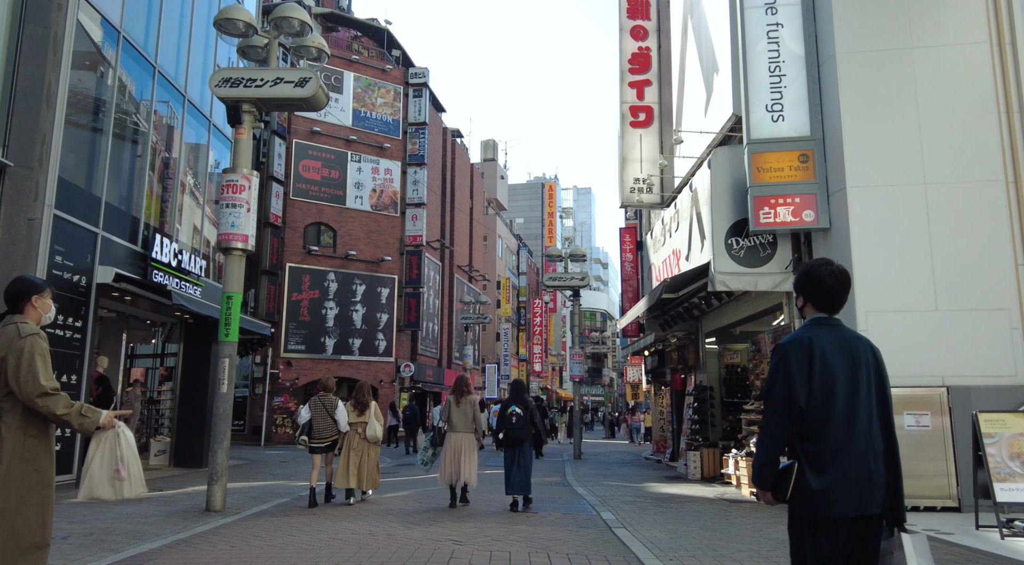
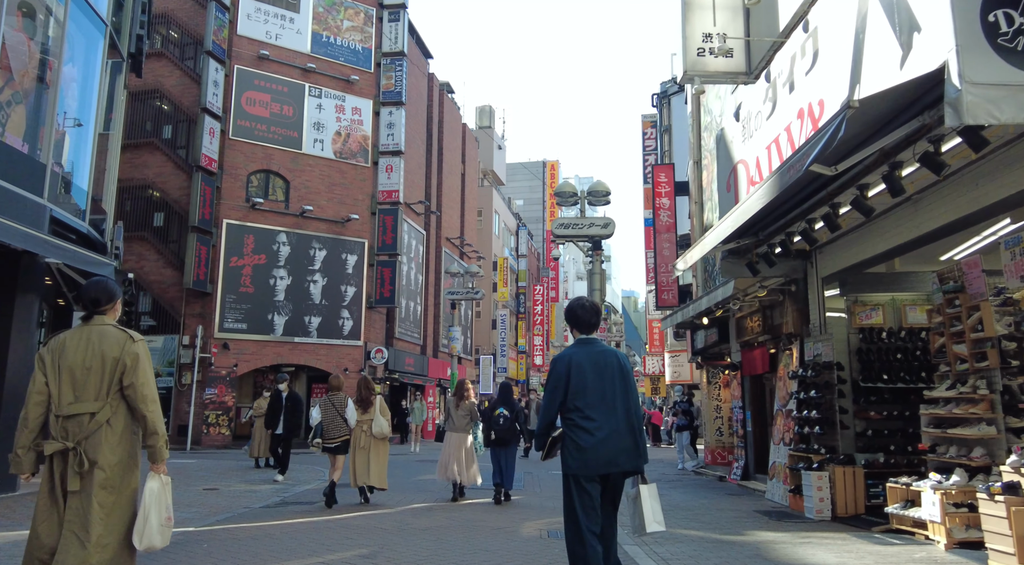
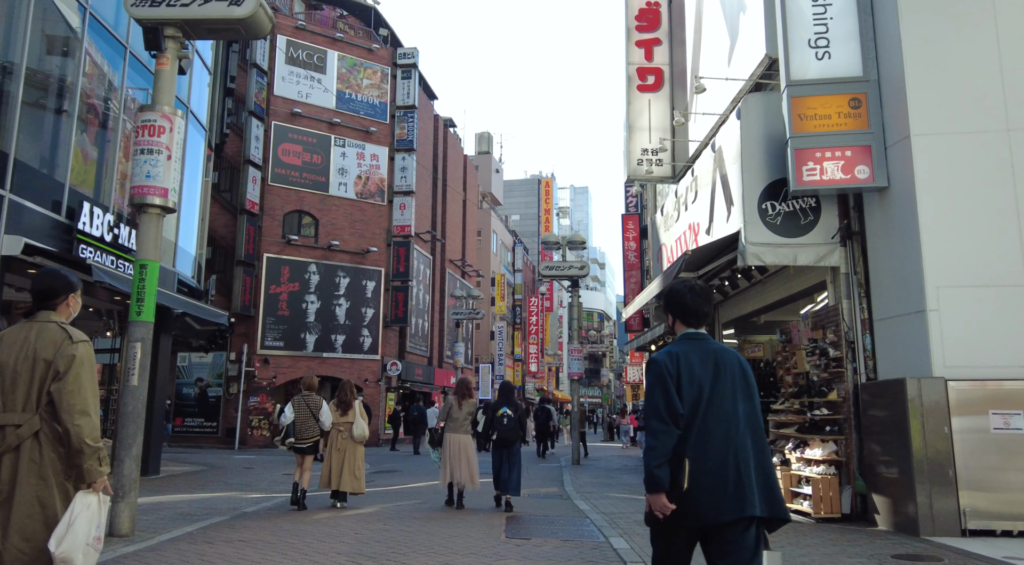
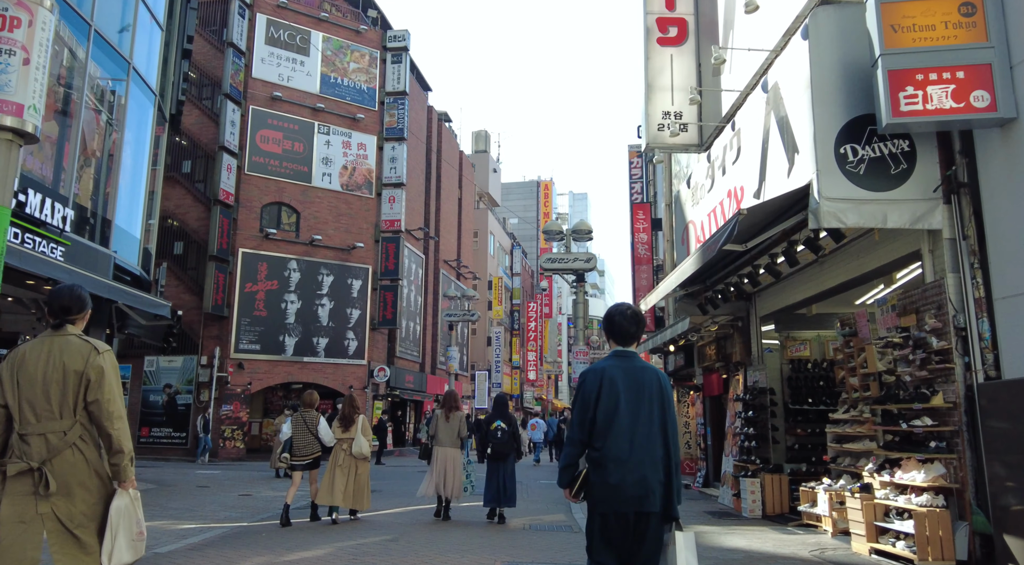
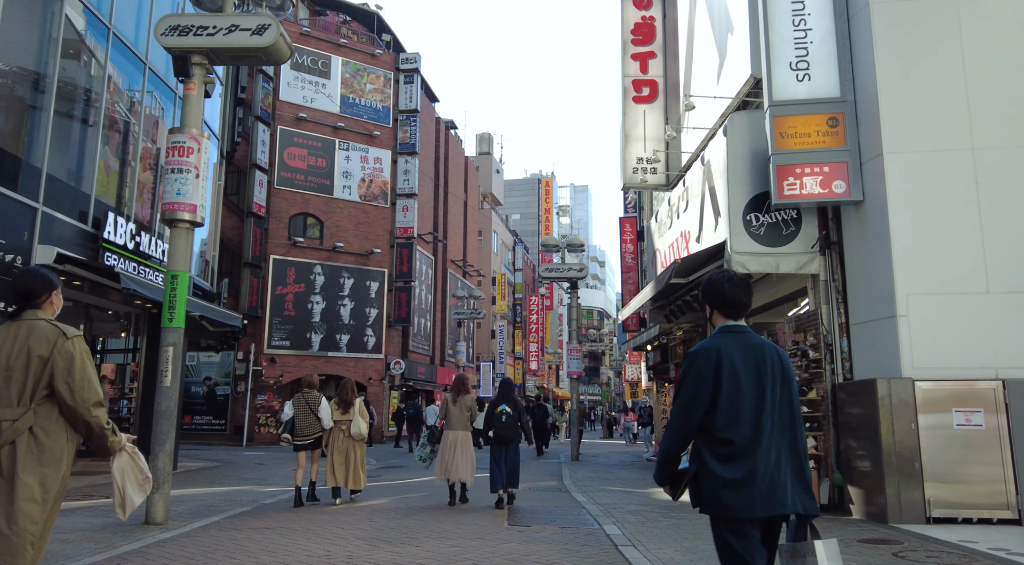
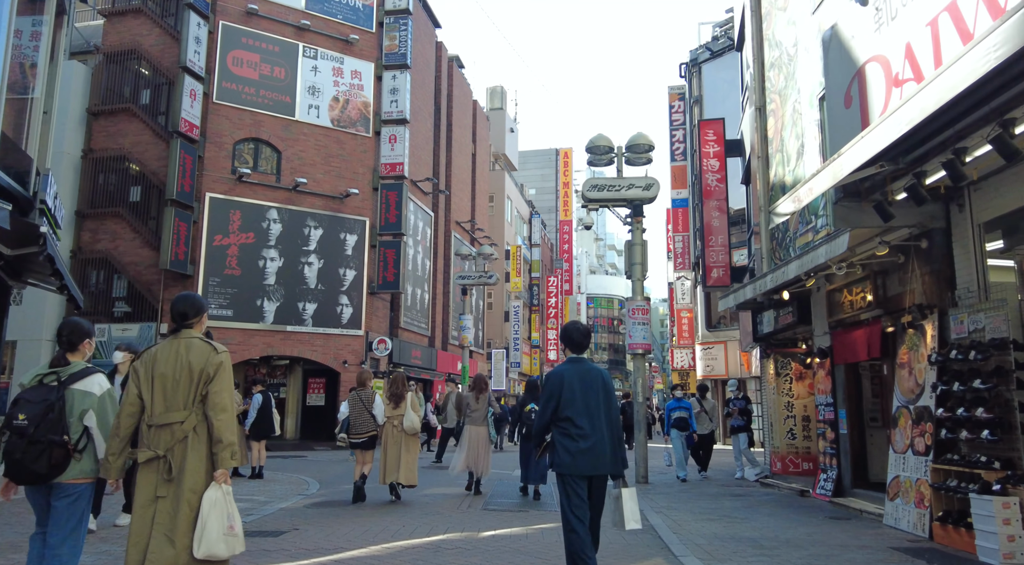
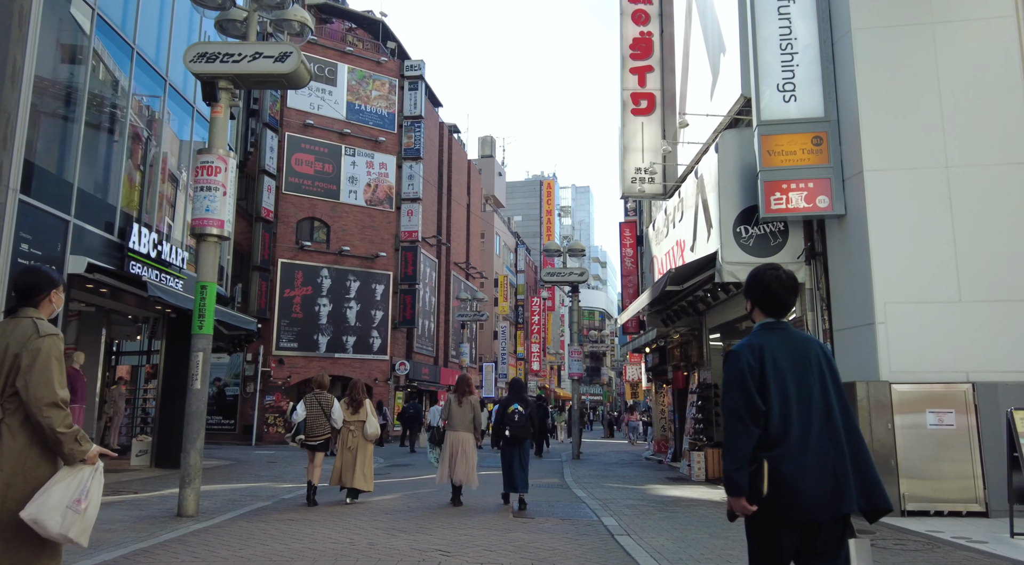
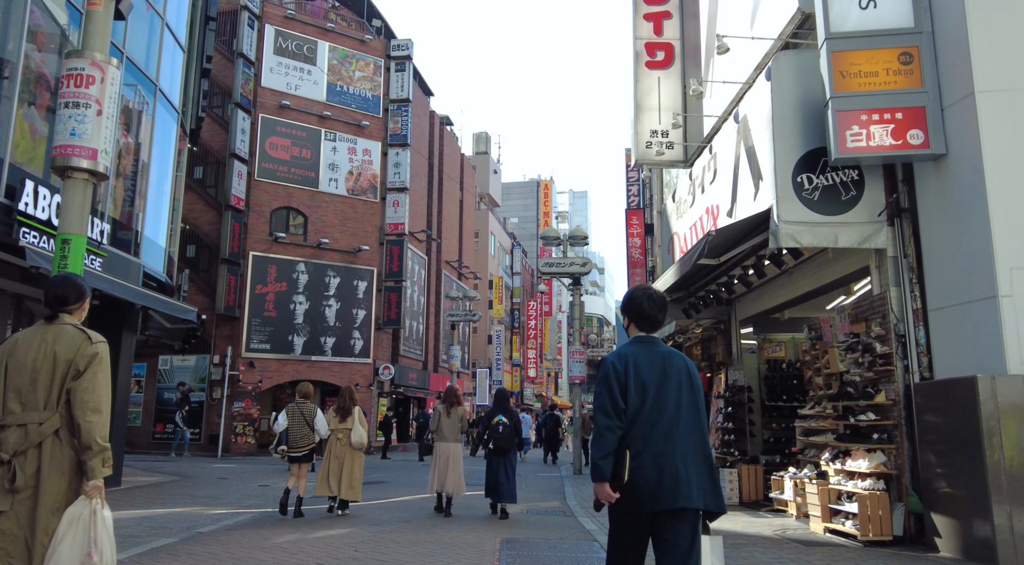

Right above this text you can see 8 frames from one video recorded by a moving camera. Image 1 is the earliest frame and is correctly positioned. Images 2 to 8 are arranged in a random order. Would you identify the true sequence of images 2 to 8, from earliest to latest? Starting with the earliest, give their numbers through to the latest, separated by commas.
7, 5, 3, 8, 4, 2, 6
